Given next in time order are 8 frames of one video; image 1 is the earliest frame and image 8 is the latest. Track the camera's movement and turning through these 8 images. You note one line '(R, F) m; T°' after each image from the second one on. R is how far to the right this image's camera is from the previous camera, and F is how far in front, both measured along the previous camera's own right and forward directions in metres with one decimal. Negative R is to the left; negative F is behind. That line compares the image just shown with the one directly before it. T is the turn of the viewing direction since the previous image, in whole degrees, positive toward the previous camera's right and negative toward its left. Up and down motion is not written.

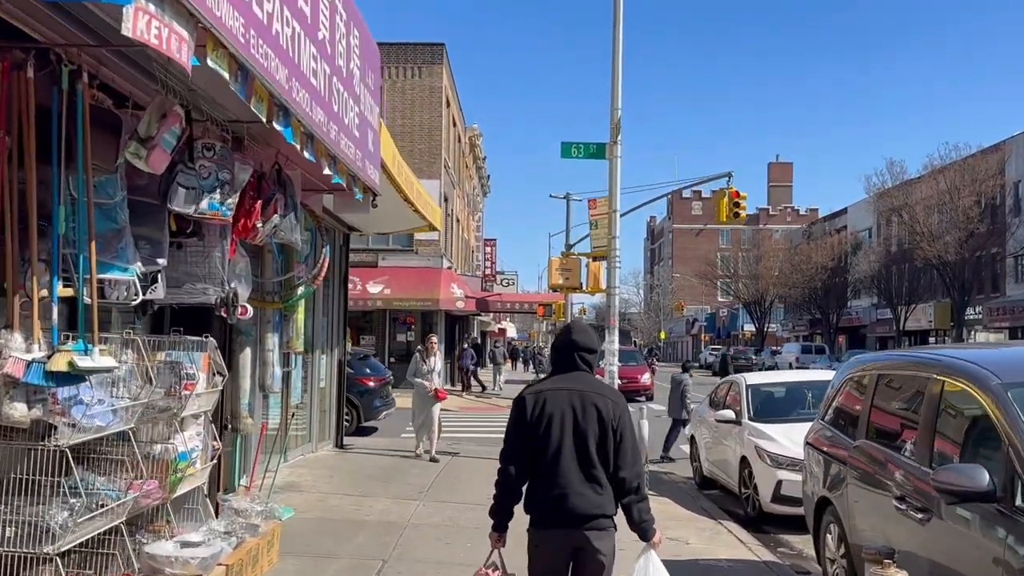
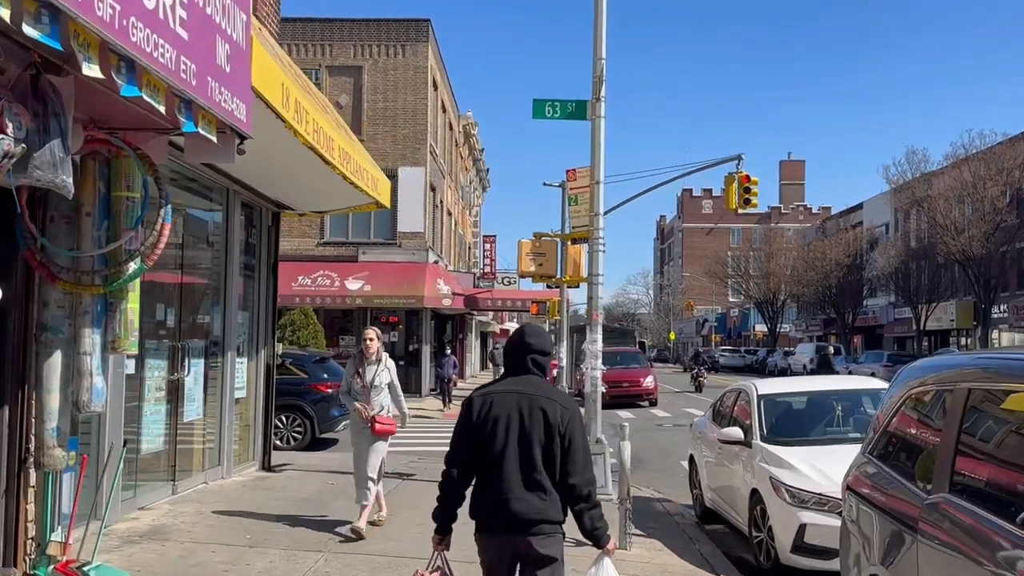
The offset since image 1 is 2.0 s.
(+0.6, +2.3) m; -1°
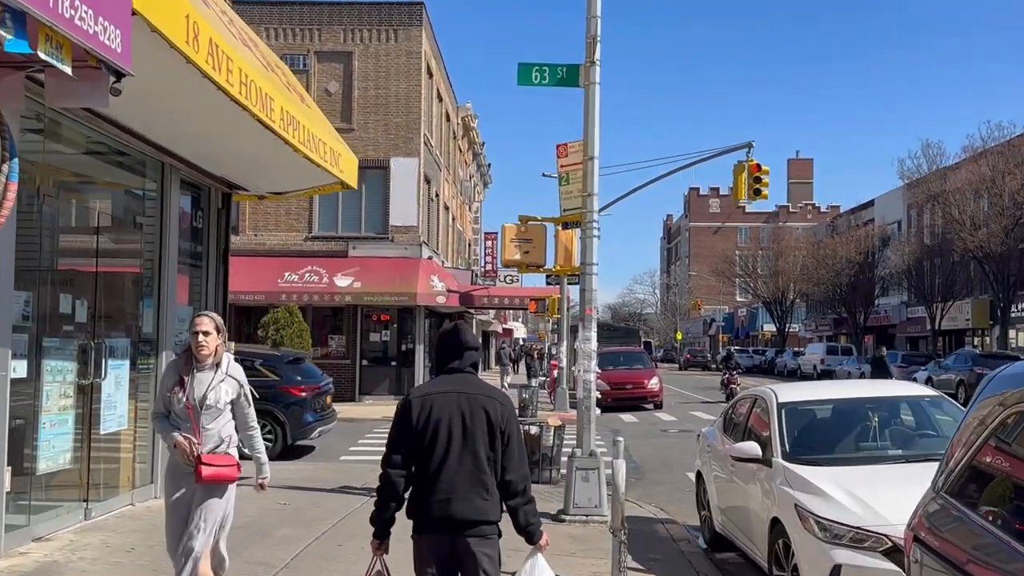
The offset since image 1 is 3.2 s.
(+0.3, +1.3) m; 0°
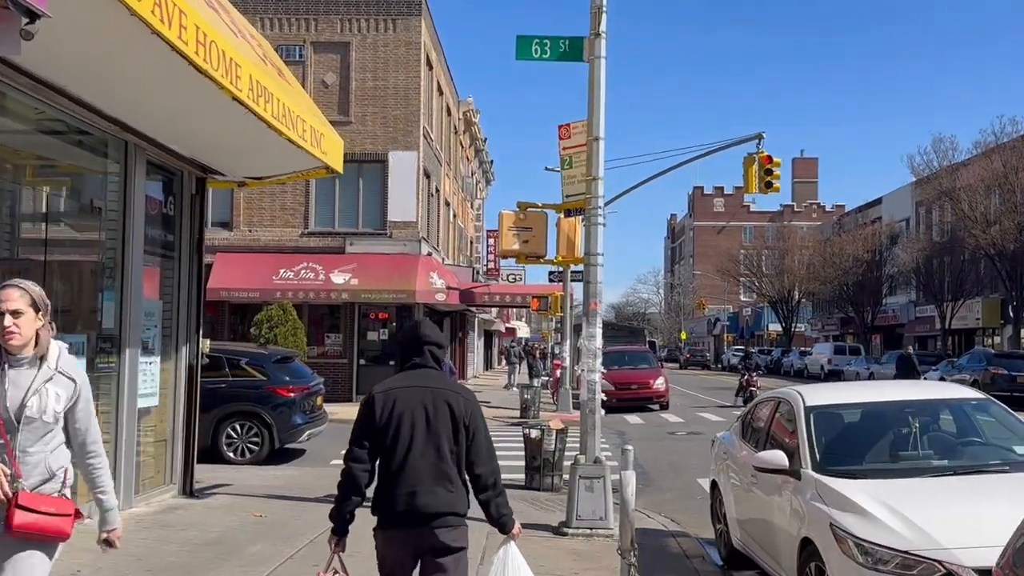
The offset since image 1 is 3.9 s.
(+0.1, +0.8) m; 0°
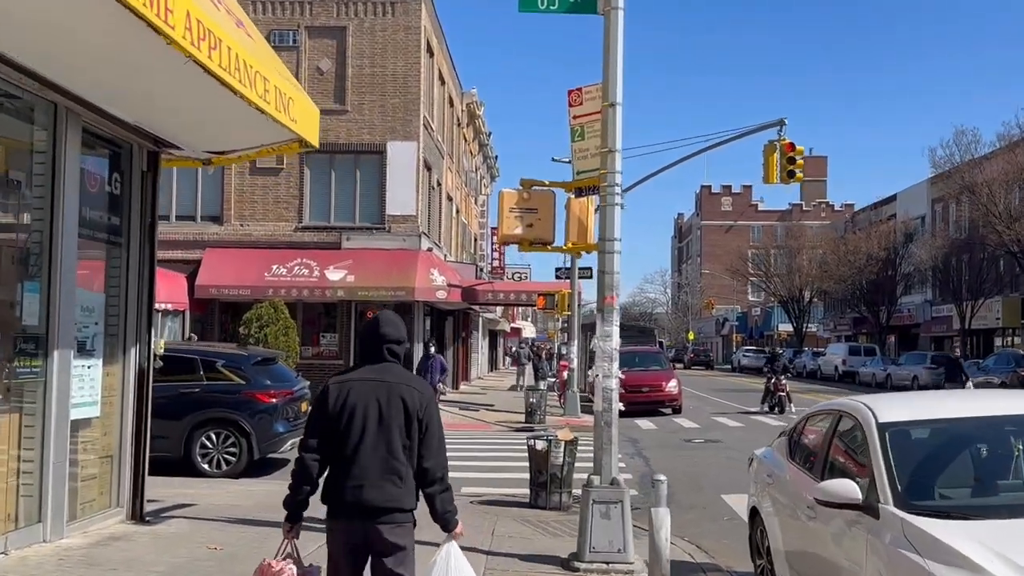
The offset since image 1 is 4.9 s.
(0.0, +1.3) m; 0°
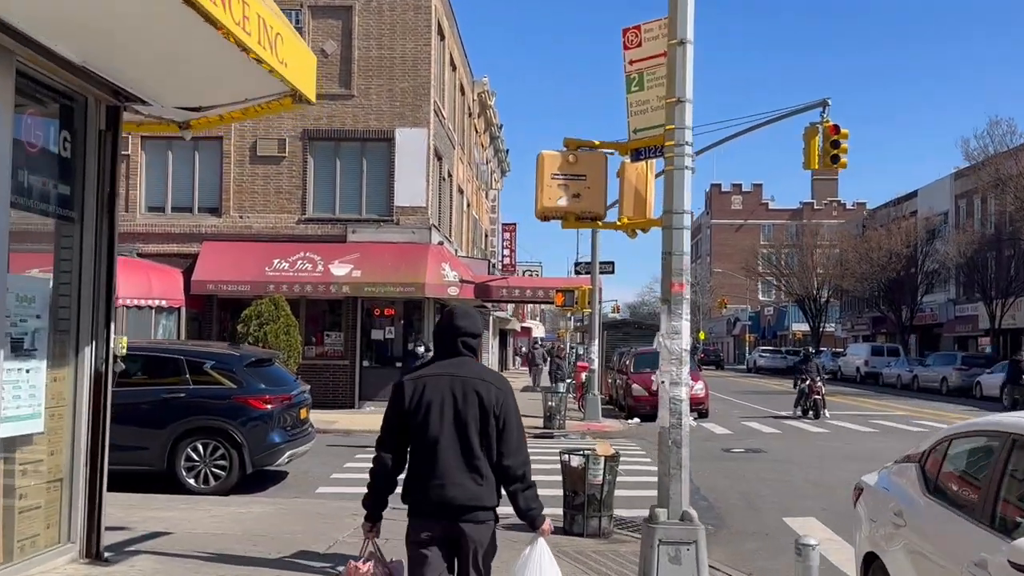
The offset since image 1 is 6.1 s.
(-0.2, +1.5) m; 0°
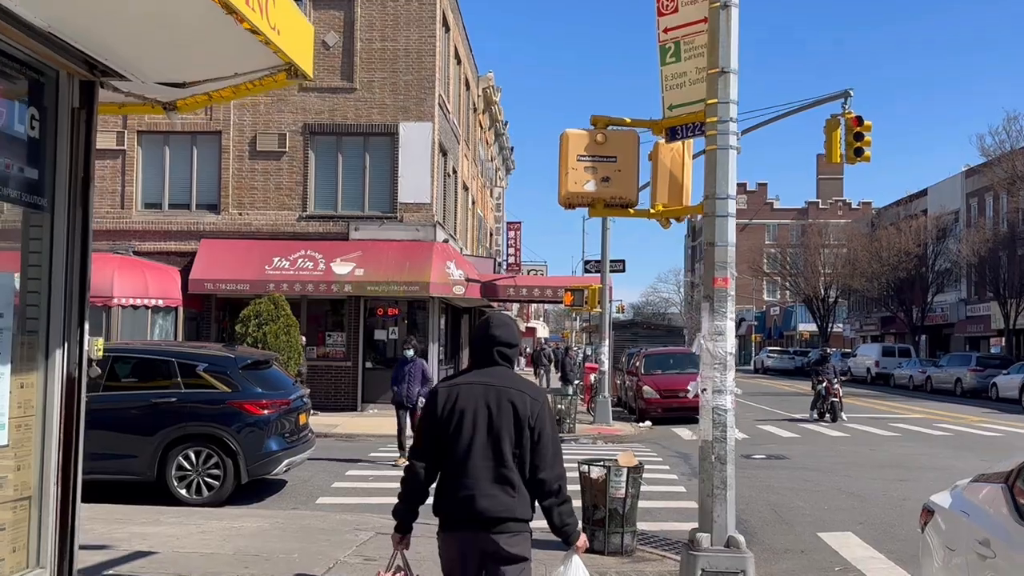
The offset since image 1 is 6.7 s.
(-0.1, +0.7) m; 0°
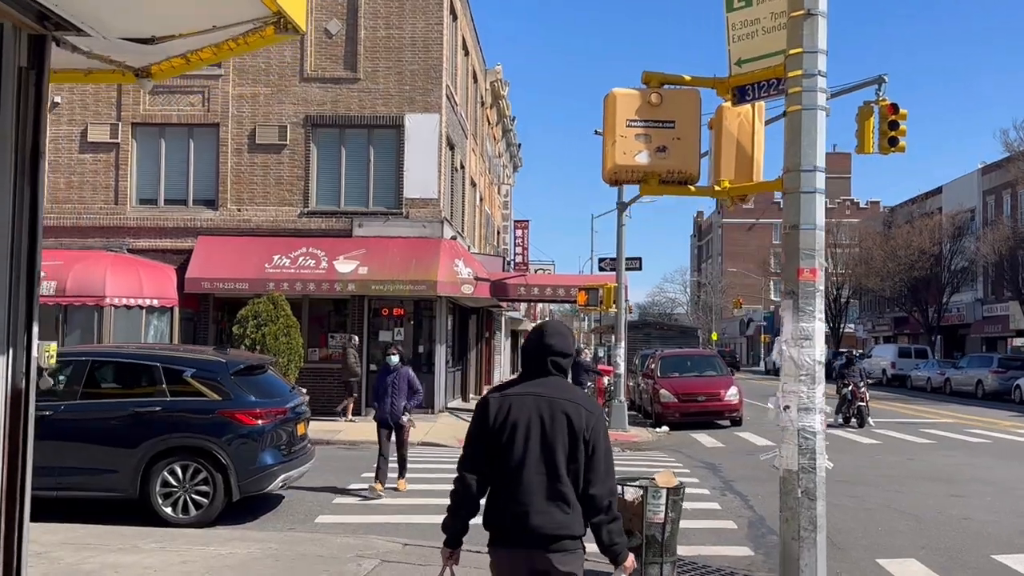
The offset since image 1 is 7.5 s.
(-0.2, +1.0) m; 0°
